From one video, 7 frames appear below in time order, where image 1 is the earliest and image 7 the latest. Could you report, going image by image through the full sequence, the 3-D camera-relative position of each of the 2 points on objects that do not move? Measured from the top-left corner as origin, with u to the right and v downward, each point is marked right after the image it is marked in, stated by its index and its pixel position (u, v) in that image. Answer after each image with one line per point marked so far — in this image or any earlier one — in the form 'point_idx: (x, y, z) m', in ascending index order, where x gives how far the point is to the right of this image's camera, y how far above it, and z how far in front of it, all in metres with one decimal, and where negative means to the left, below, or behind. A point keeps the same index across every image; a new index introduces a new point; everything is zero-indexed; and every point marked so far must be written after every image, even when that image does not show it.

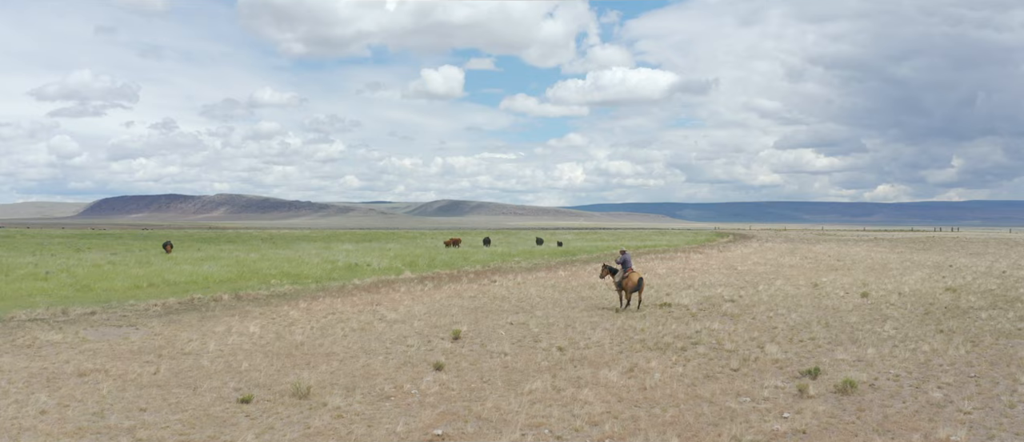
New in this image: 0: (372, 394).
0: (-2.9, -3.5, +15.2) m
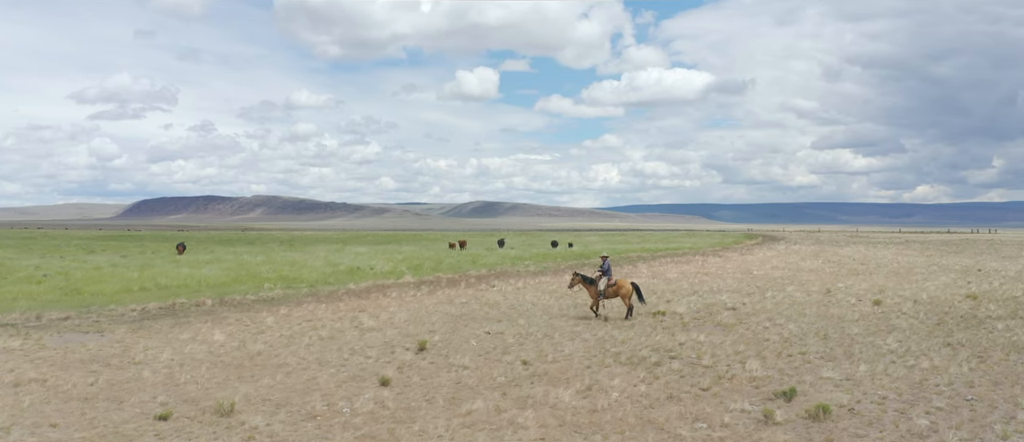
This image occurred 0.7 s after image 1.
0: (-4.0, -3.6, +14.0) m
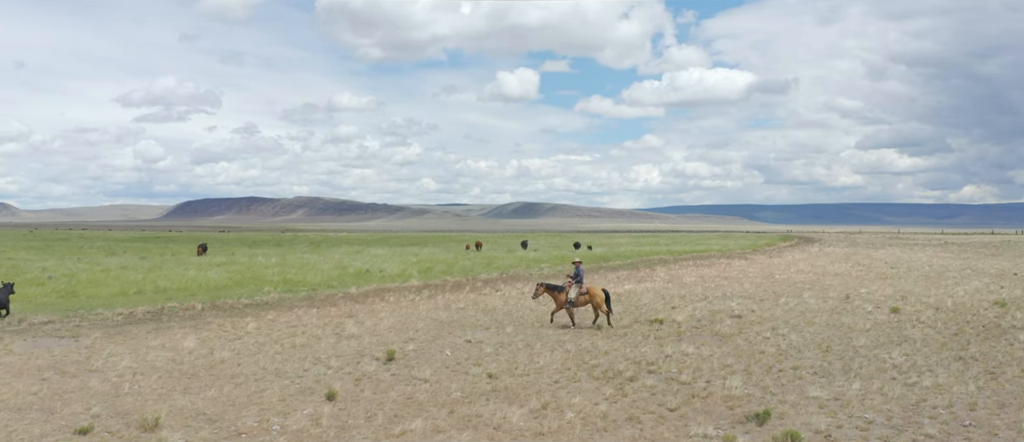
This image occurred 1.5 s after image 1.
0: (-5.0, -3.7, +13.0) m
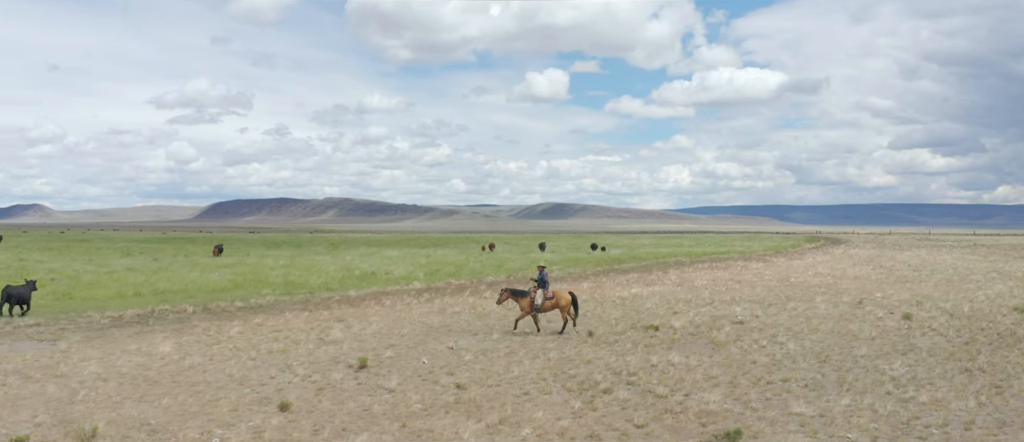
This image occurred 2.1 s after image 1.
0: (-5.8, -3.7, +12.4) m
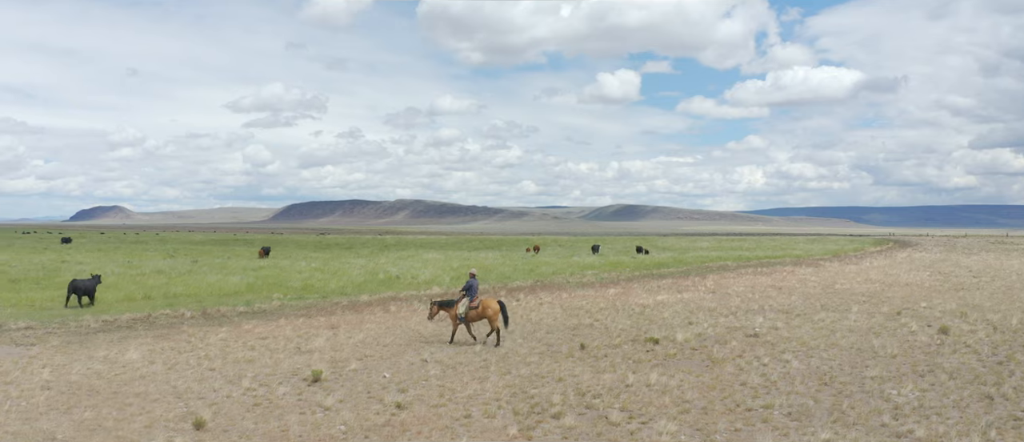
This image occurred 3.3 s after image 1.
0: (-7.2, -3.8, +11.4) m
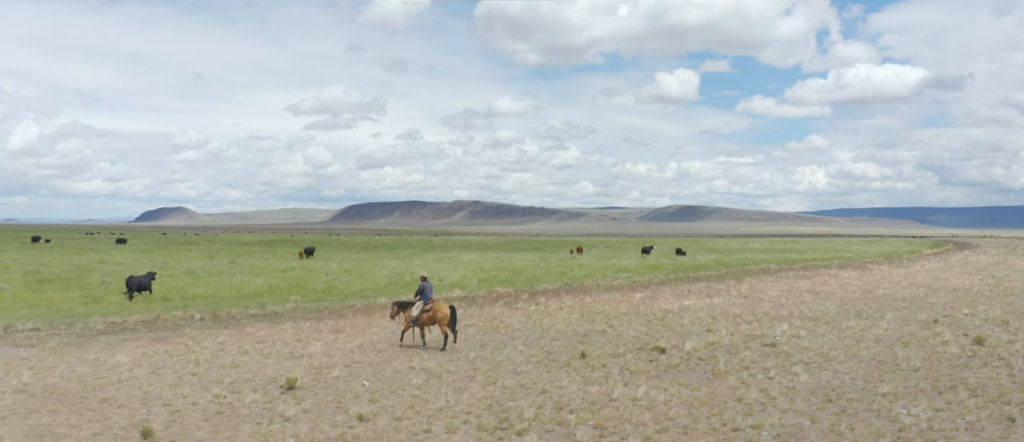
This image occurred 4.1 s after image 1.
0: (-8.0, -3.8, +11.0) m
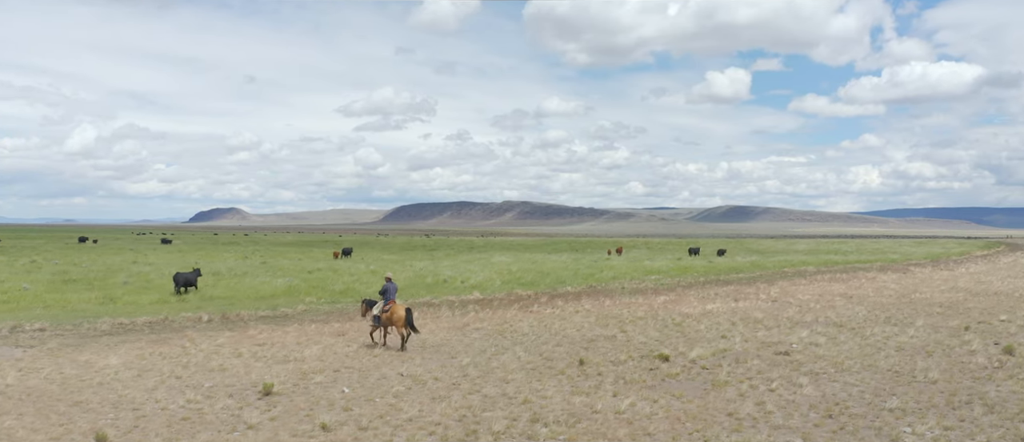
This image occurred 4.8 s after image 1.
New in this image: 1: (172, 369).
0: (-8.7, -3.9, +10.7) m
1: (-8.9, -4.0, +20.1) m
